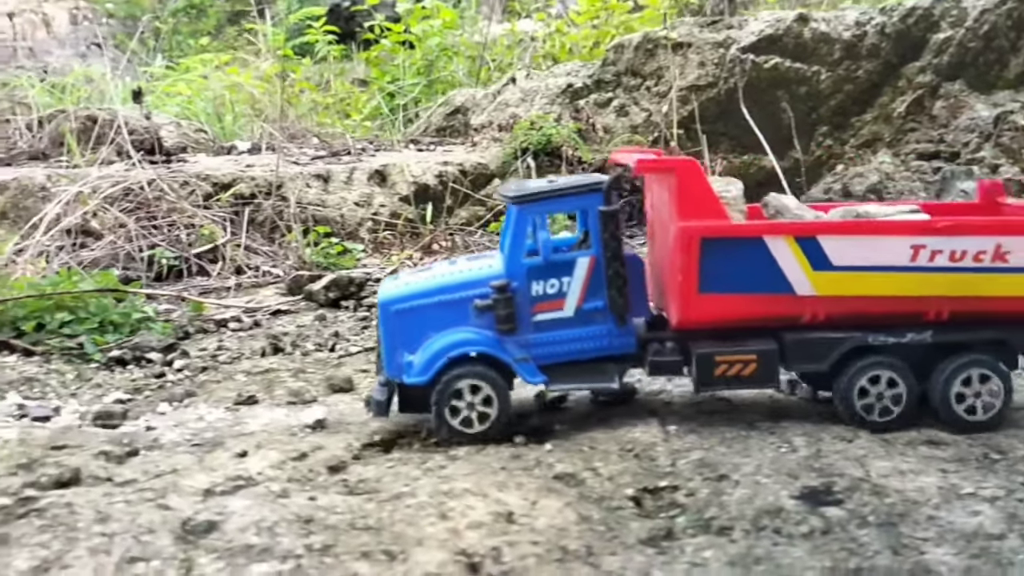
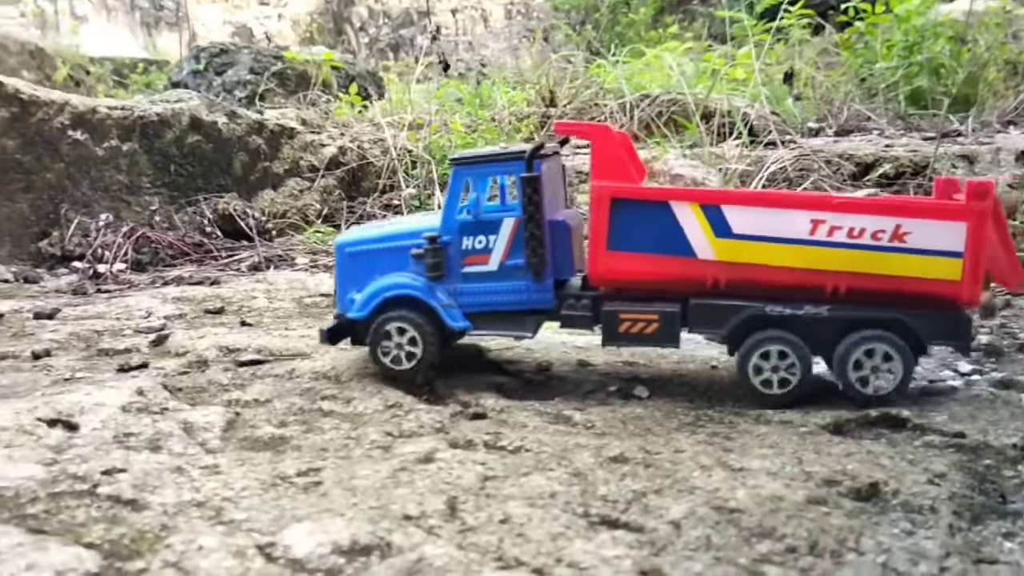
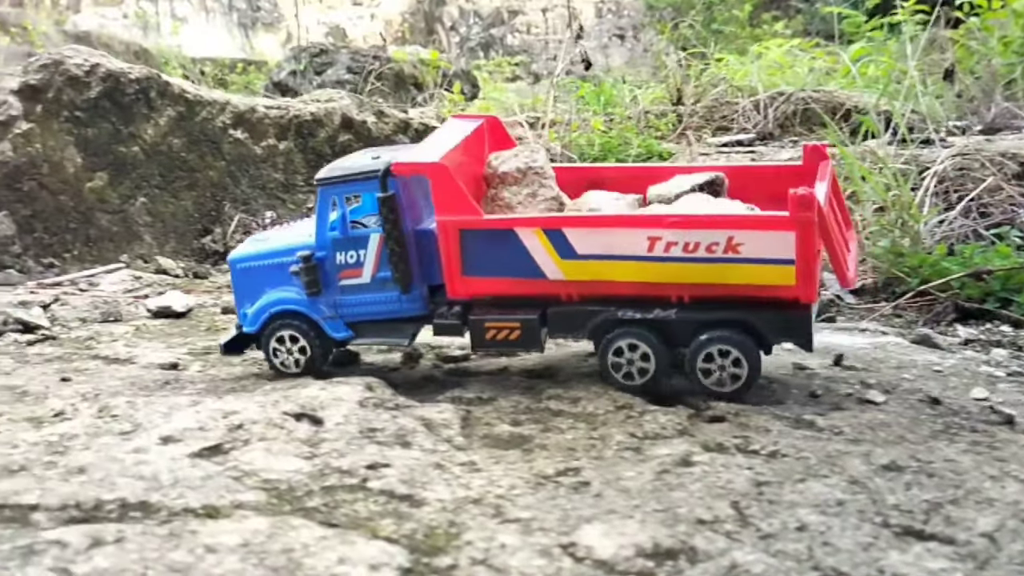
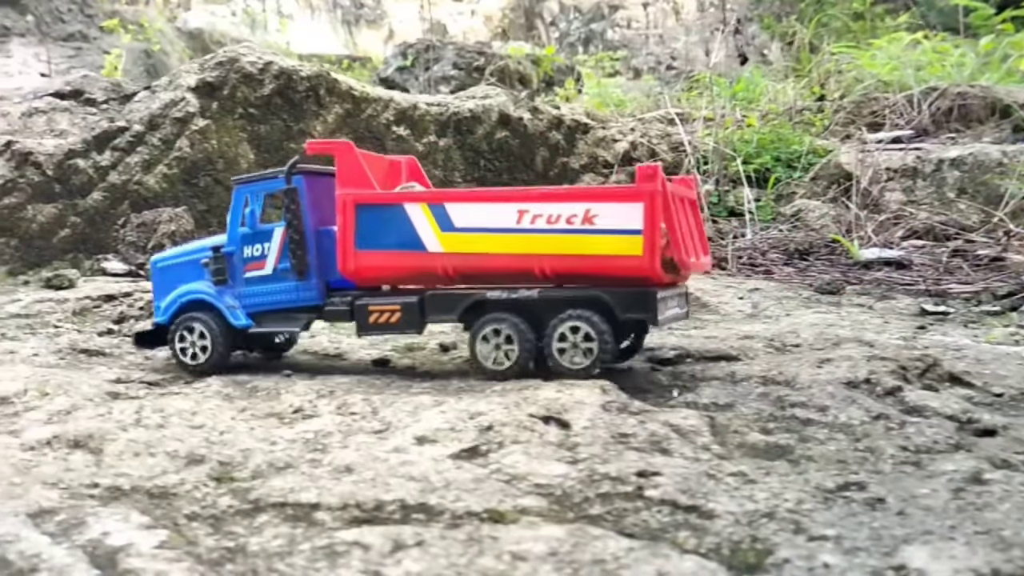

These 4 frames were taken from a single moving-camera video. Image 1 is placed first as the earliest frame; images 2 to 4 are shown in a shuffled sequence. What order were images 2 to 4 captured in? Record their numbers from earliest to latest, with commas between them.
2, 3, 4
